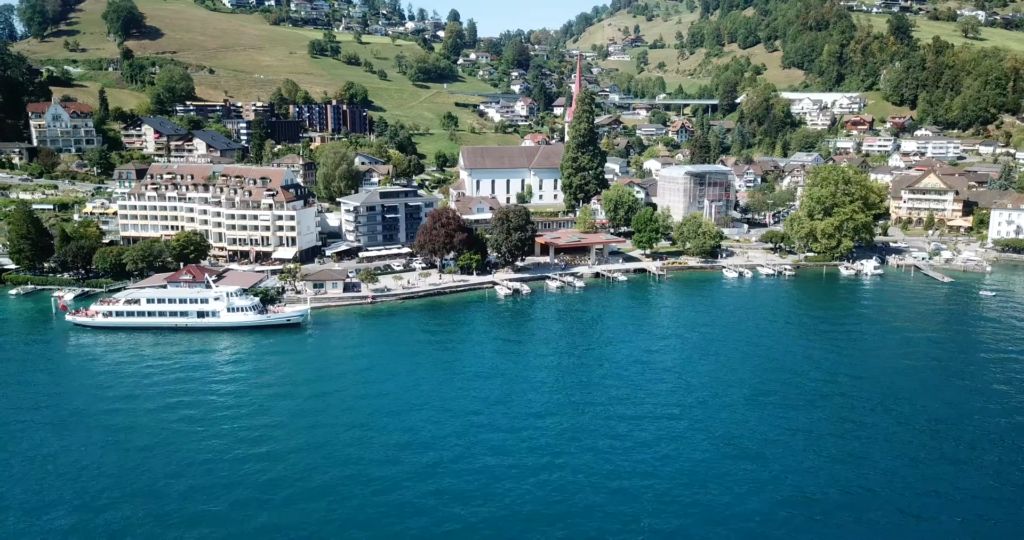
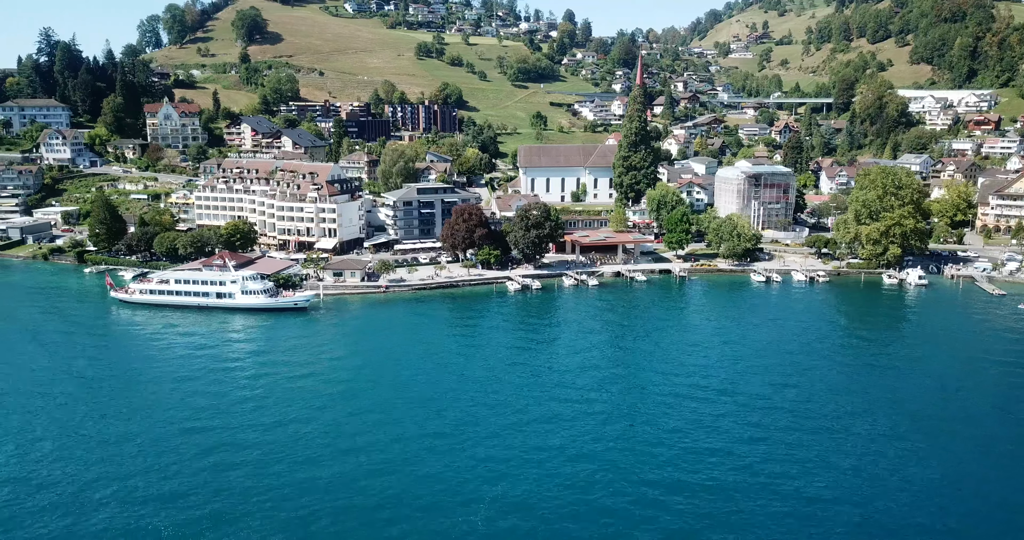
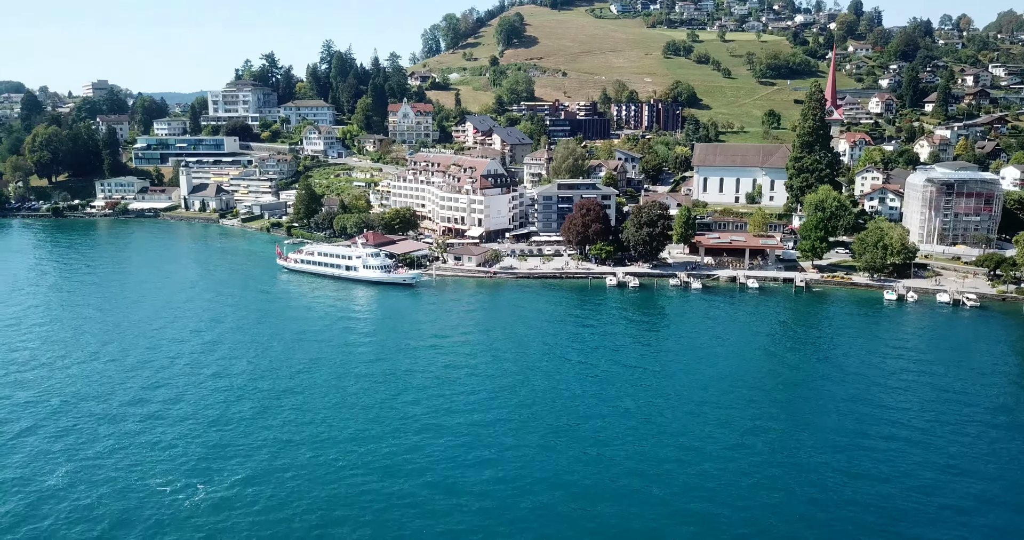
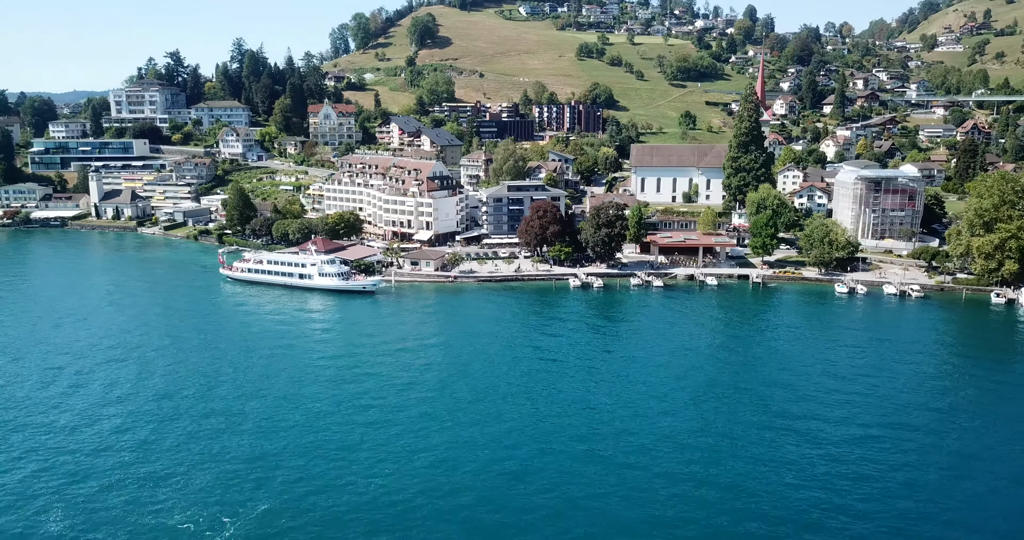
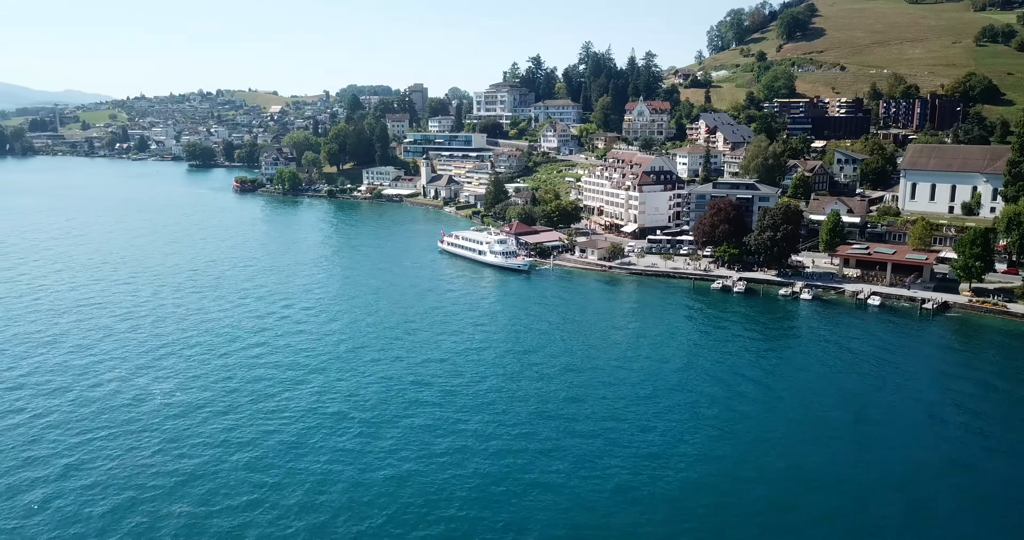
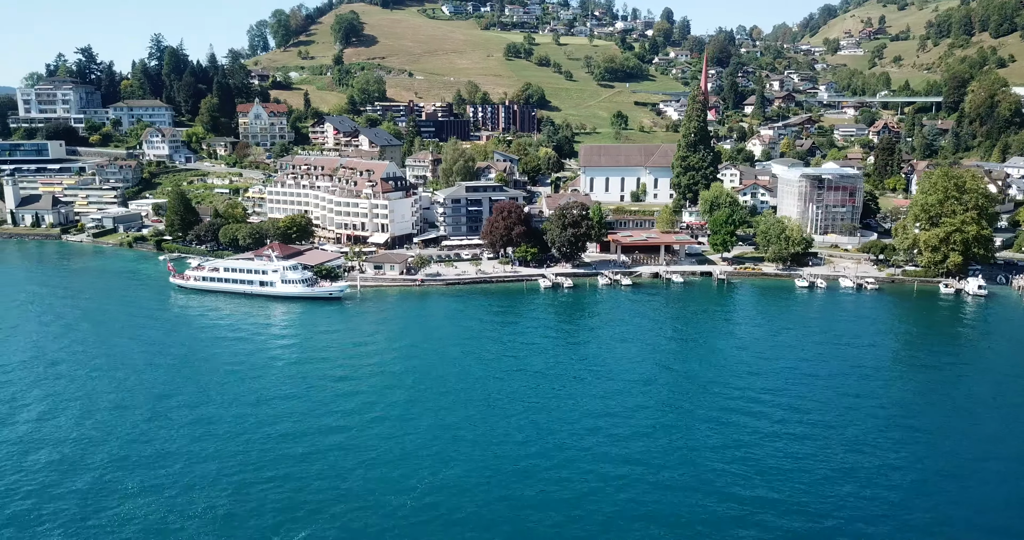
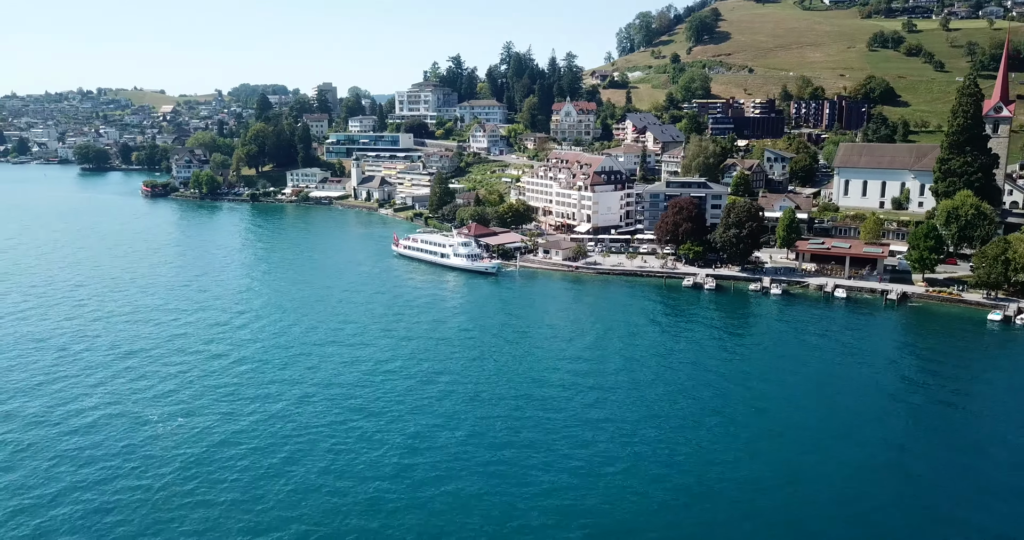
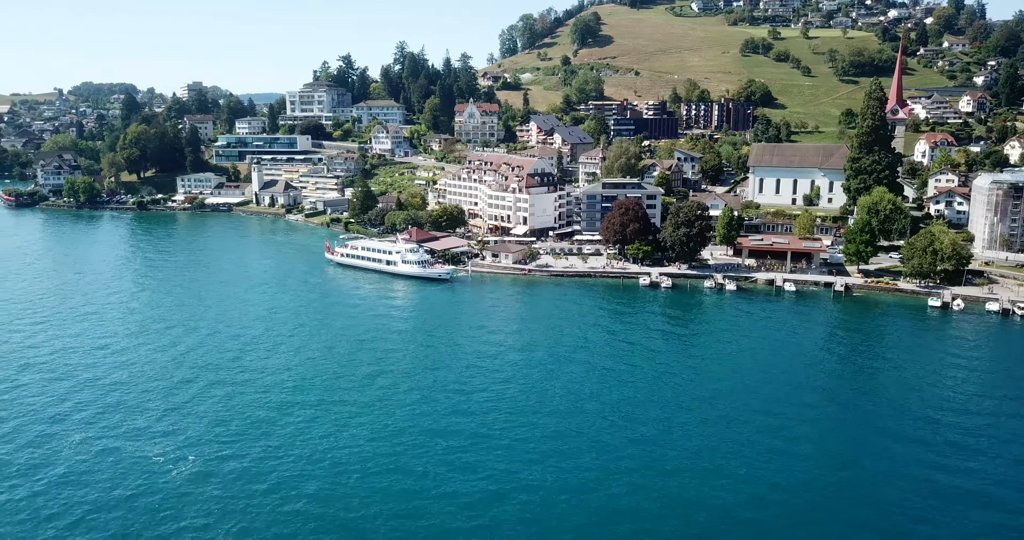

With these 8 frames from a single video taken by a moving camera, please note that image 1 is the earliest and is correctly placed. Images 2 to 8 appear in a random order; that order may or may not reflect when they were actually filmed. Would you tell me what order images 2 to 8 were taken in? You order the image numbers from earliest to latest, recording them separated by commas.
2, 6, 4, 3, 8, 7, 5
